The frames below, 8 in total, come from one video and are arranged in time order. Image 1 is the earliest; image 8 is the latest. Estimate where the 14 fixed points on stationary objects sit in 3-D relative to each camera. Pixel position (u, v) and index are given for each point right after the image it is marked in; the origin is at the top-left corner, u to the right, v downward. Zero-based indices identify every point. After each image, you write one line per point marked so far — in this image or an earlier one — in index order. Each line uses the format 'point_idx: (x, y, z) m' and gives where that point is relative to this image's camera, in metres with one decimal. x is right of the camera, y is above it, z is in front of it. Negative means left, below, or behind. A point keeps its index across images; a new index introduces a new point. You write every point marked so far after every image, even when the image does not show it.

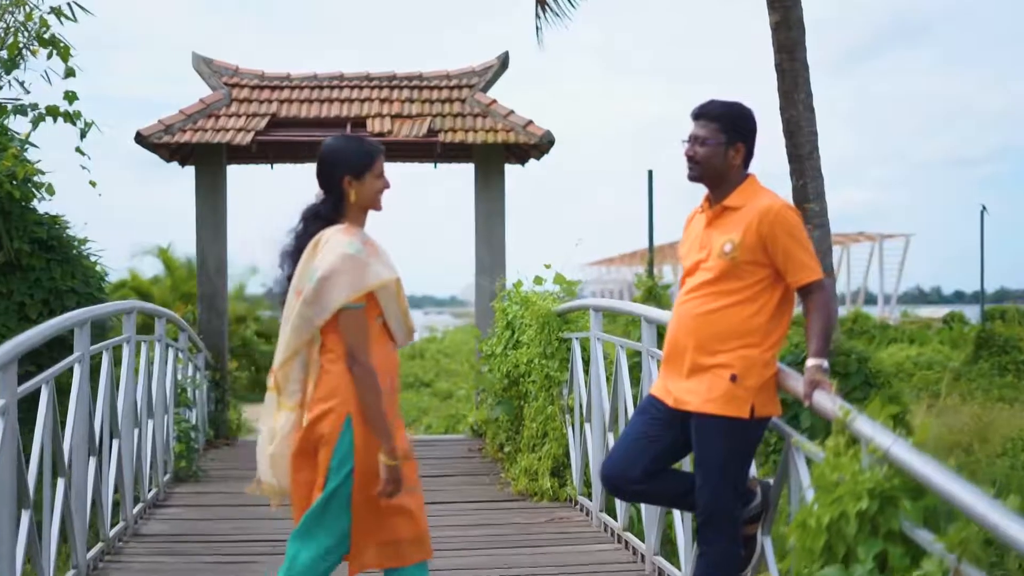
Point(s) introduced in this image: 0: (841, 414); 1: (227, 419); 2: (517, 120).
0: (+0.9, -0.3, +2.9) m
1: (-2.4, -1.1, +9.4) m
2: (0.0, +1.3, +8.9) m
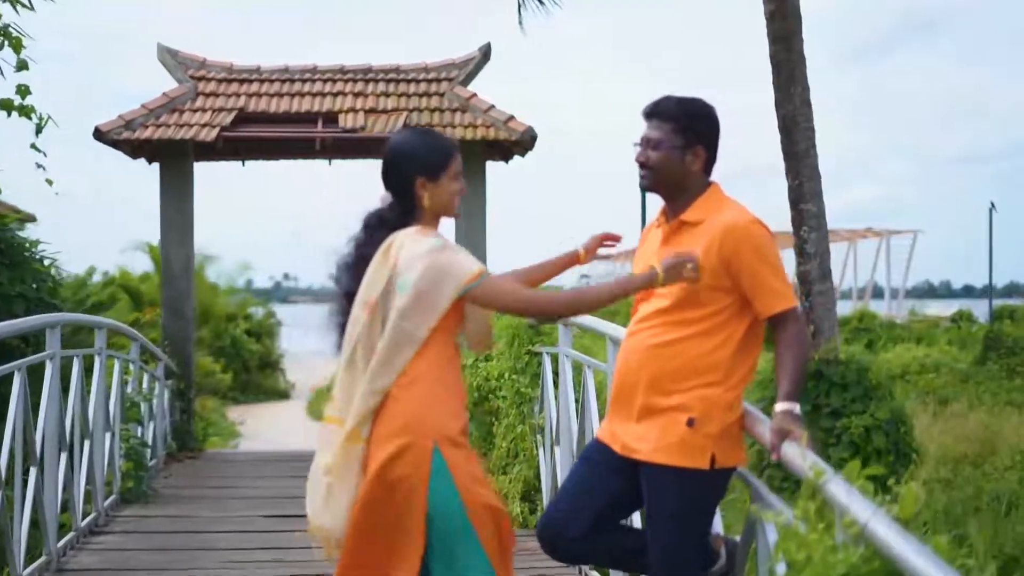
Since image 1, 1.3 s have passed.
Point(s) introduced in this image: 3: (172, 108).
0: (+0.7, -0.4, +2.4) m
1: (-2.5, -1.1, +8.9) m
2: (-0.1, +1.3, +8.5) m
3: (-2.6, +1.4, +8.5) m
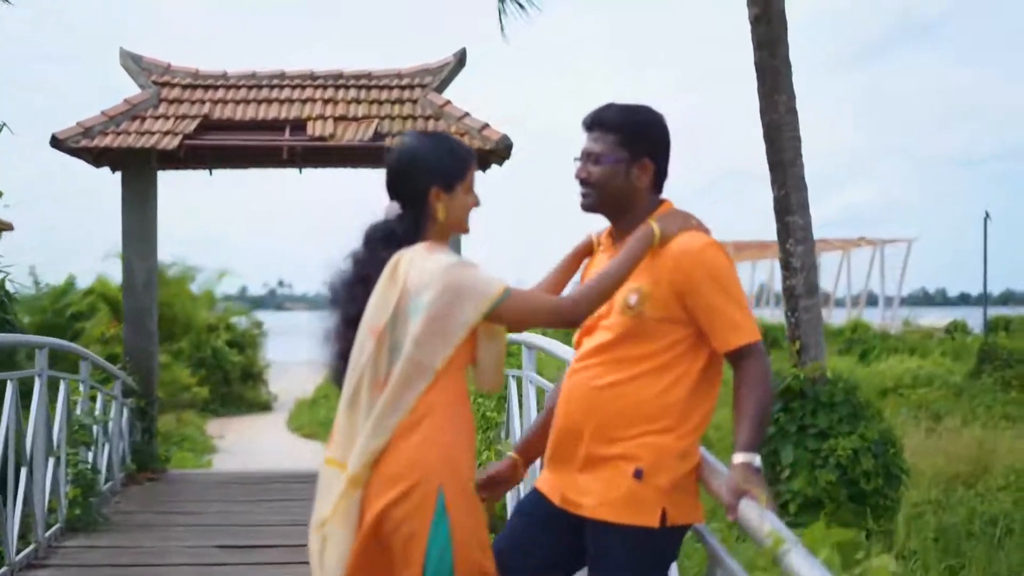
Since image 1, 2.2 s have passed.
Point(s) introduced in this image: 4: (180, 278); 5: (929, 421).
0: (+0.5, -0.5, +2.1) m
1: (-2.7, -1.3, +8.6) m
2: (-0.3, +1.2, +8.1) m
3: (-2.8, +1.3, +8.2) m
4: (-4.7, +0.2, +16.0) m
5: (+4.4, -1.4, +11.9) m
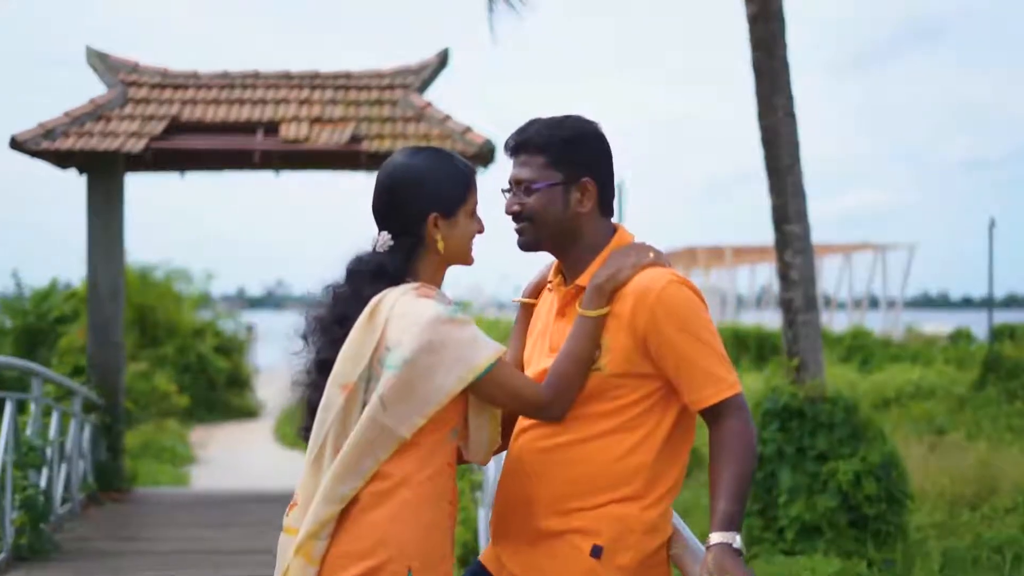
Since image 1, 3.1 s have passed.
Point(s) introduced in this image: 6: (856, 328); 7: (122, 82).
0: (+0.4, -0.6, +1.7) m
1: (-2.8, -1.3, +8.2) m
2: (-0.4, +1.1, +7.7) m
3: (-2.9, +1.2, +7.8) m
4: (-4.8, +0.1, +15.6) m
5: (+4.3, -1.5, +11.5) m
6: (+6.0, -0.7, +19.6) m
7: (-2.8, +1.5, +8.1) m
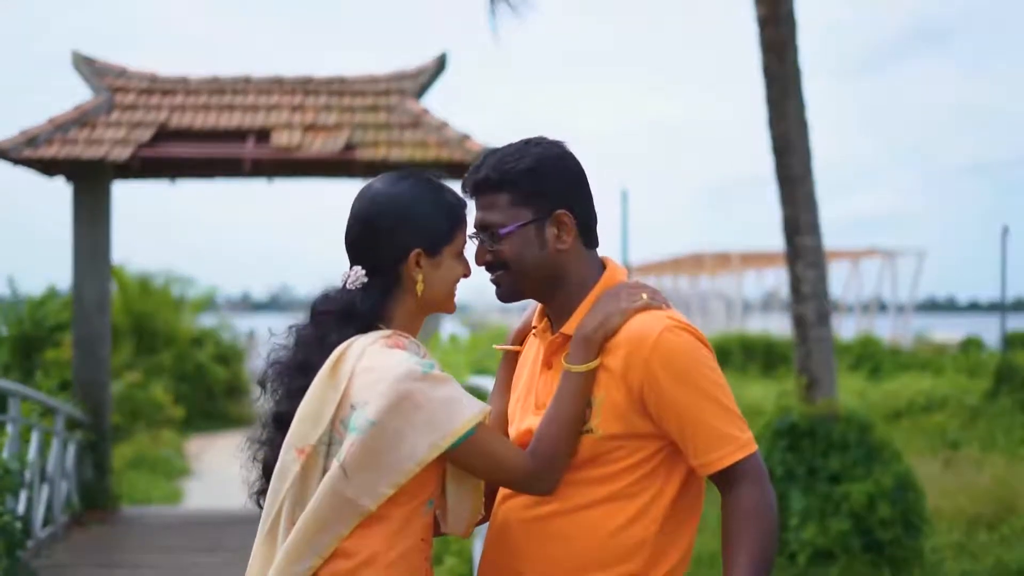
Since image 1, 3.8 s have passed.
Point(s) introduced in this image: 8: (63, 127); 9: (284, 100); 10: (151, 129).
0: (+0.3, -0.6, +1.4) m
1: (-2.8, -1.4, +7.9) m
2: (-0.4, +1.0, +7.4) m
3: (-2.9, +1.1, +7.5) m
4: (-4.8, 0.0, +15.4) m
5: (+4.3, -1.6, +11.2) m
6: (+6.1, -0.8, +19.3) m
7: (-2.8, +1.4, +7.8) m
8: (-3.0, +1.1, +7.4) m
9: (-1.6, +1.3, +7.9) m
10: (-2.4, +1.1, +7.4) m
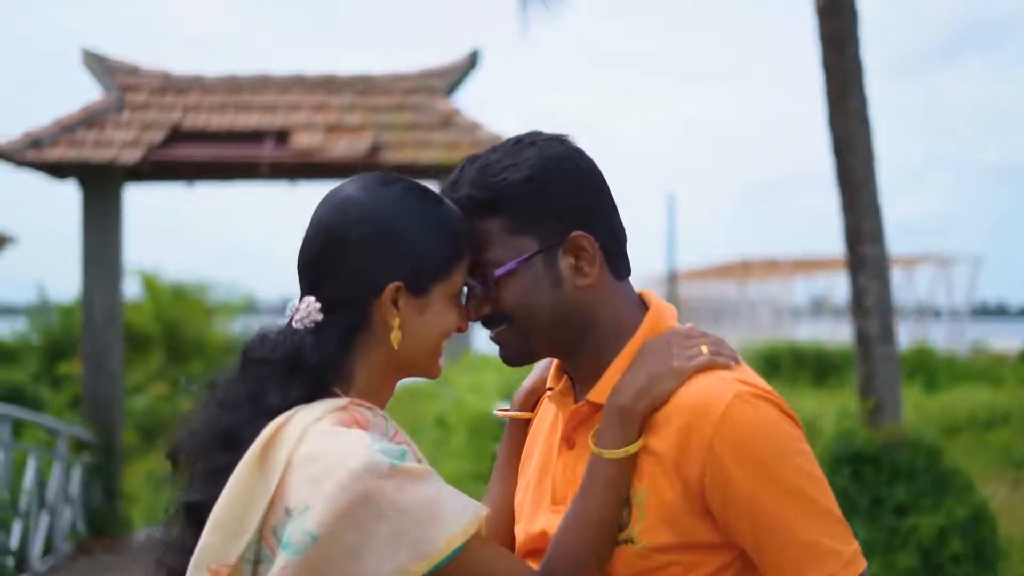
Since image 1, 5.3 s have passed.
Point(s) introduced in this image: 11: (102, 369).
0: (+0.3, -0.7, +0.8) m
1: (-2.6, -1.5, +7.5) m
2: (-0.2, +0.9, +6.9) m
3: (-2.6, +1.0, +7.0) m
4: (-4.3, -0.1, +15.0) m
5: (+4.7, -1.7, +10.5) m
6: (+6.7, -0.9, +18.5) m
7: (-2.6, +1.3, +7.4) m
8: (-2.7, +1.0, +6.9) m
9: (-1.4, +1.2, +7.4) m
10: (-2.2, +1.0, +7.0) m
11: (-2.6, -0.5, +7.3) m
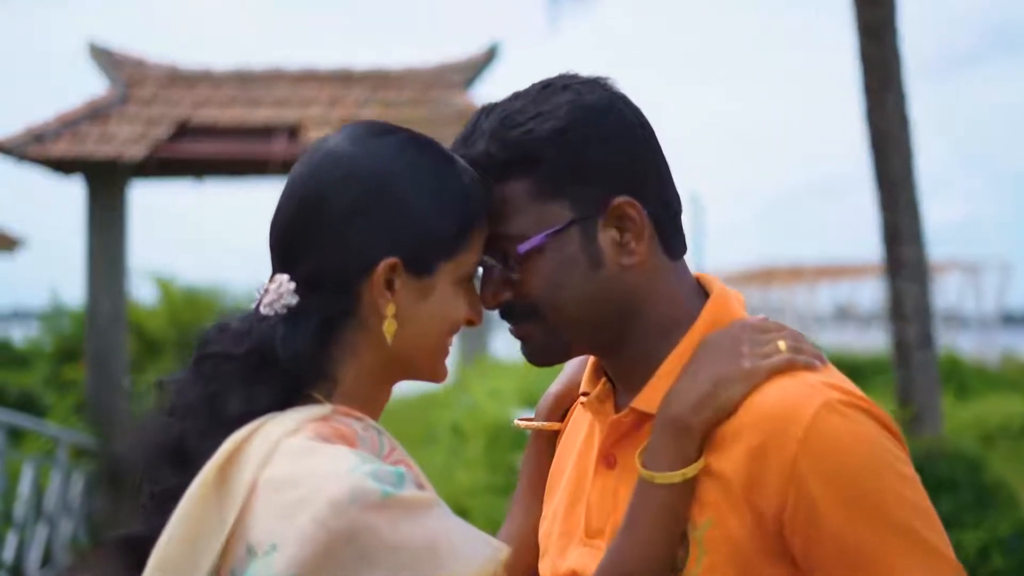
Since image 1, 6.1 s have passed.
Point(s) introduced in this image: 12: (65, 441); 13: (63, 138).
0: (+0.3, -0.7, +0.5) m
1: (-2.5, -1.5, +7.2) m
2: (-0.1, +0.9, +6.6) m
3: (-2.5, +1.0, +6.8) m
4: (-4.0, -0.2, +14.8) m
5: (+4.9, -1.8, +10.1) m
6: (+7.0, -1.1, +18.1) m
7: (-2.4, +1.3, +7.1) m
8: (-2.6, +1.0, +6.7) m
9: (-1.2, +1.2, +7.1) m
10: (-2.0, +1.0, +6.7) m
11: (-2.5, -0.5, +7.0) m
12: (-2.4, -0.8, +6.1) m
13: (-2.6, +0.9, +6.6) m
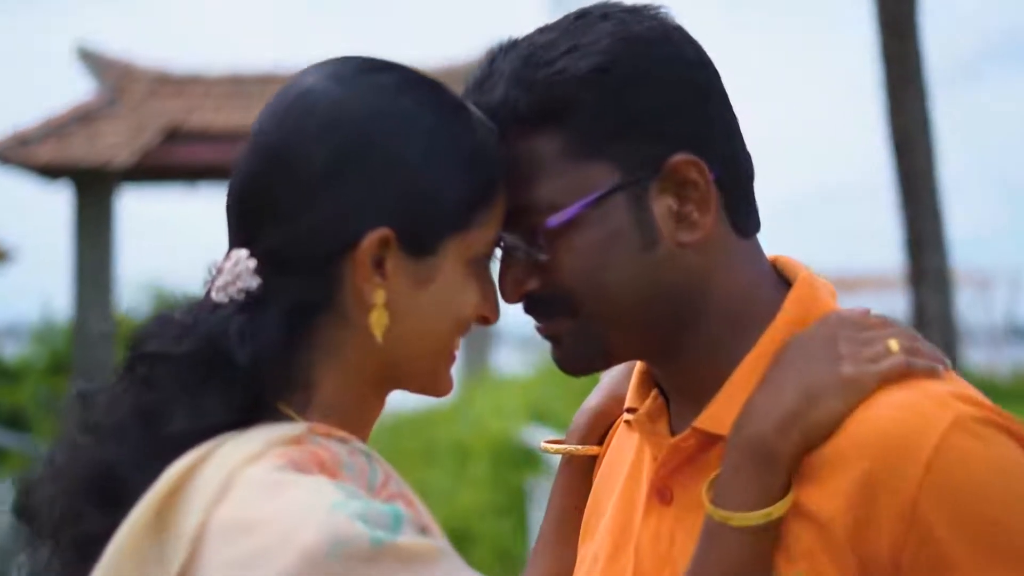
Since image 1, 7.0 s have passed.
0: (+0.4, -0.7, +0.3) m
1: (-2.5, -1.6, +6.9) m
2: (0.0, +0.9, +6.4) m
3: (-2.5, +1.0, +6.6) m
4: (-4.0, -0.3, +14.5) m
5: (+4.9, -1.9, +9.8) m
6: (+7.1, -1.2, +17.8) m
7: (-2.4, +1.2, +6.9) m
8: (-2.6, +0.9, +6.4) m
9: (-1.2, +1.2, +6.9) m
10: (-2.0, +0.9, +6.5) m
11: (-2.5, -0.6, +6.7) m
12: (-2.4, -0.9, +5.9) m
13: (-2.6, +0.8, +6.4) m
